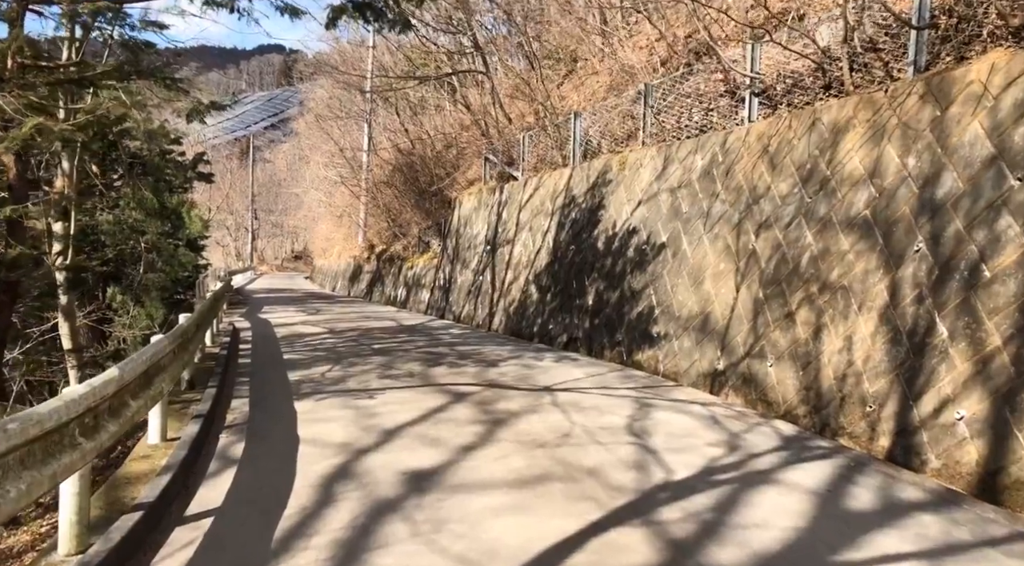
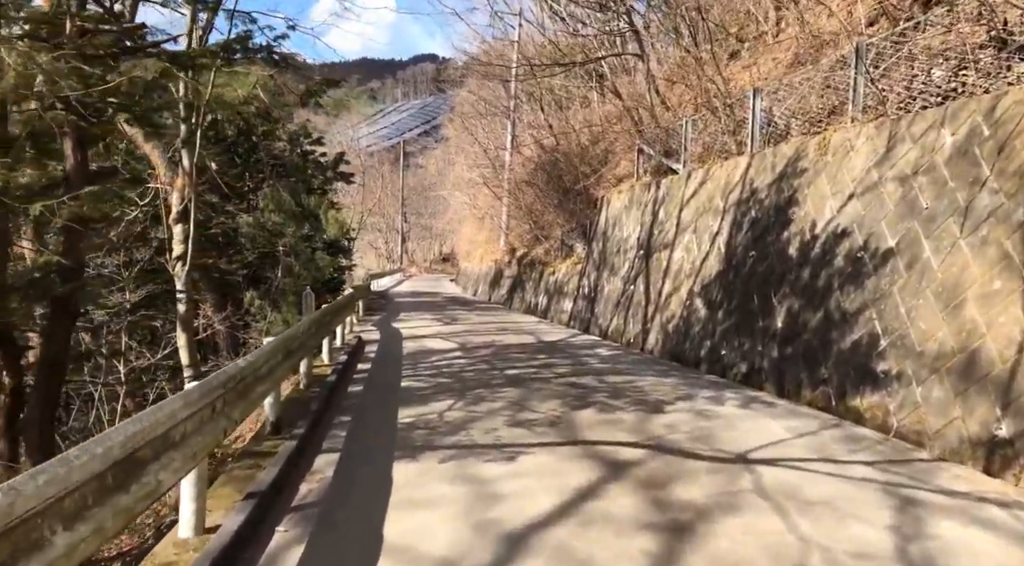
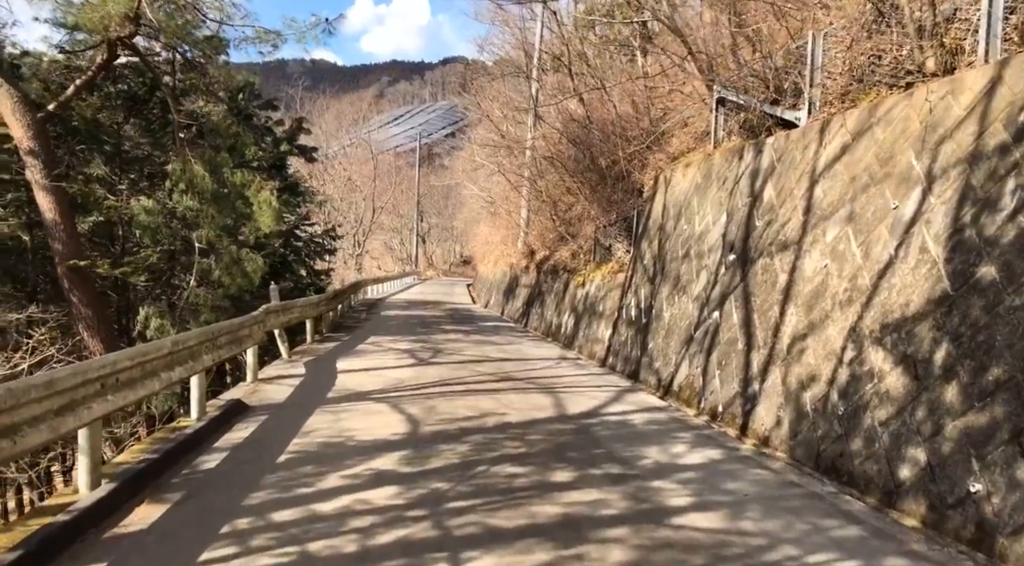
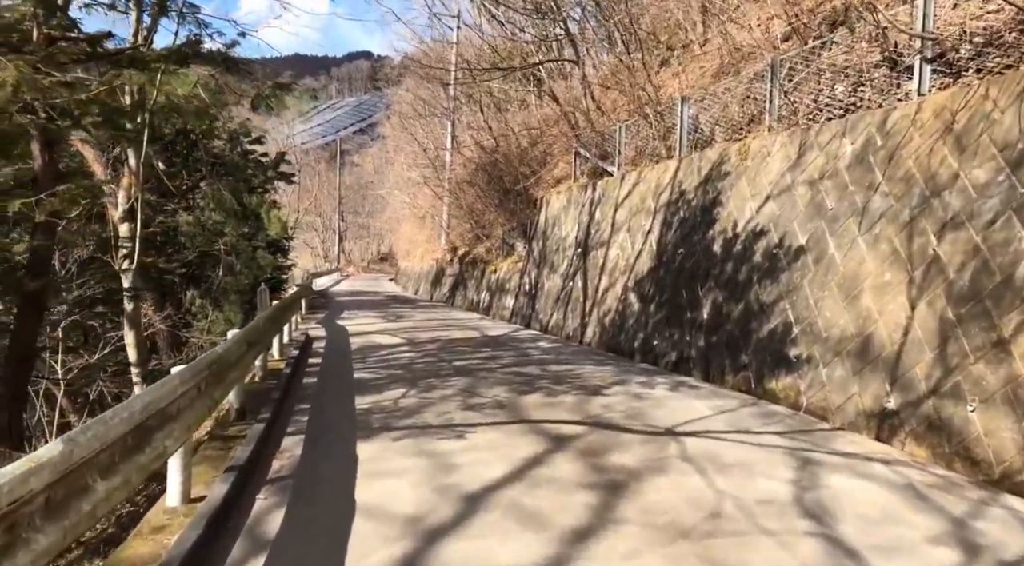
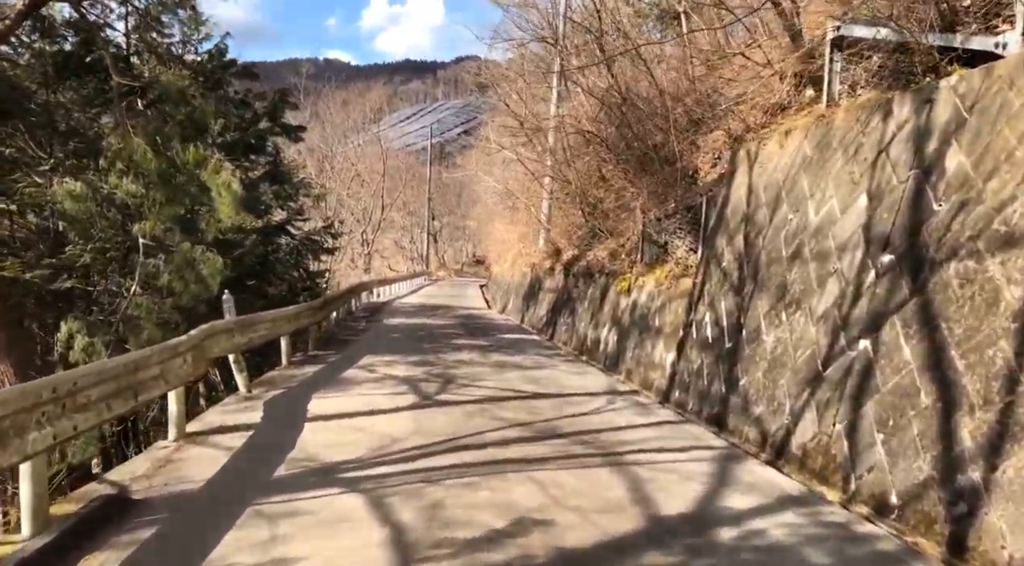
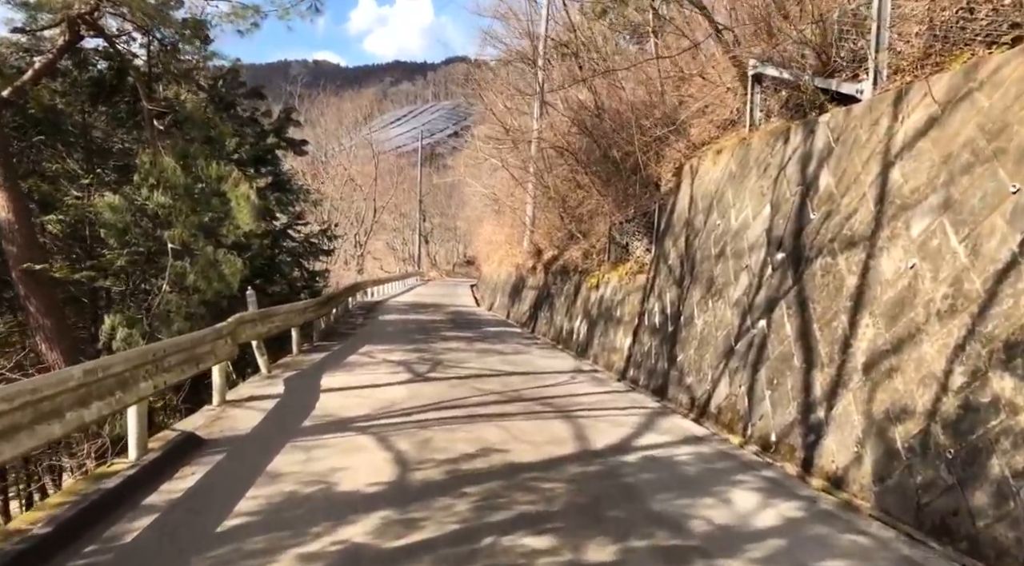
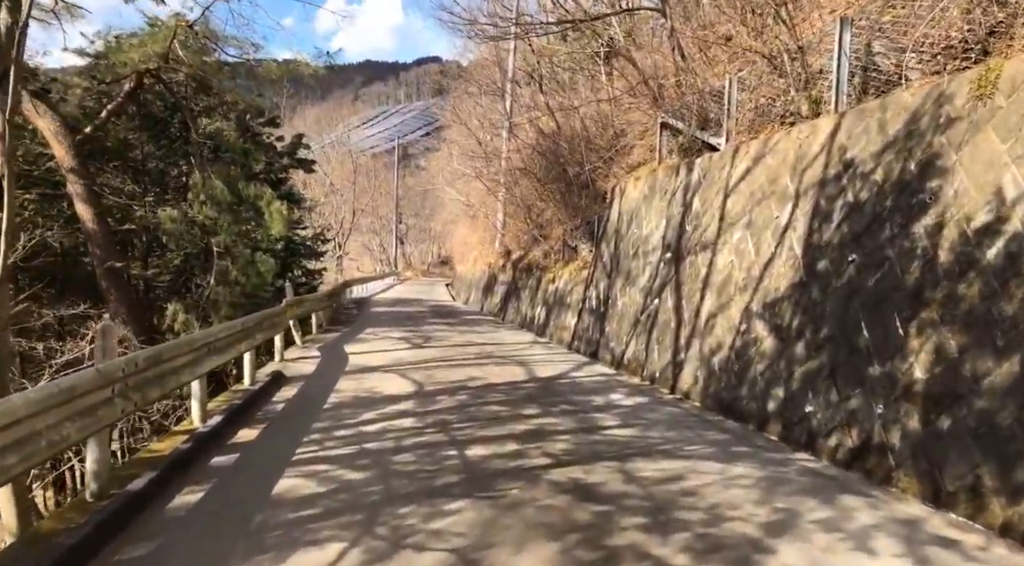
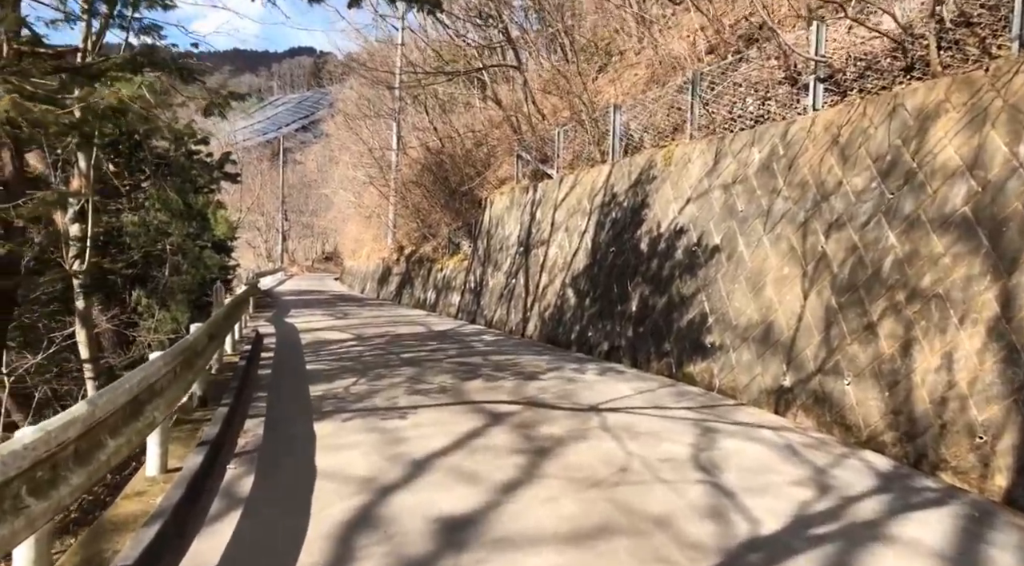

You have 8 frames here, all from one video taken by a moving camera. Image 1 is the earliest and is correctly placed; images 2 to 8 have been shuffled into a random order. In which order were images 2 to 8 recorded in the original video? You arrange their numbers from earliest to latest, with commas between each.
8, 4, 2, 7, 3, 6, 5
